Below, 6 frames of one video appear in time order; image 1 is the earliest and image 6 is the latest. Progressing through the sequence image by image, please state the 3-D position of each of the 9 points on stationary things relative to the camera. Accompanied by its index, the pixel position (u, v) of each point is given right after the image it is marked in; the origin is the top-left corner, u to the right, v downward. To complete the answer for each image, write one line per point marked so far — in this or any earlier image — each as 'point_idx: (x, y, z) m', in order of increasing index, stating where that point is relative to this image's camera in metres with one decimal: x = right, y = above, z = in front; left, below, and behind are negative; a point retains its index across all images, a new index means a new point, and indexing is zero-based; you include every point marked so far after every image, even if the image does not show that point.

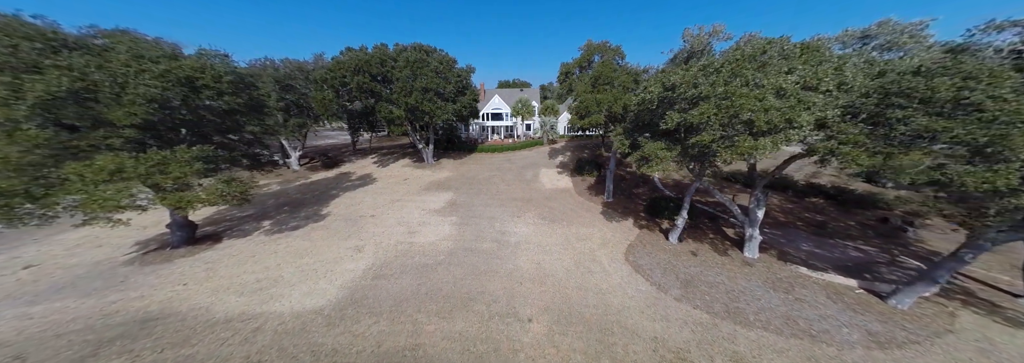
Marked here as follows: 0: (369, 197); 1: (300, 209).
0: (-11.8, -1.4, +18.9) m
1: (-15.2, -2.1, +16.4) m
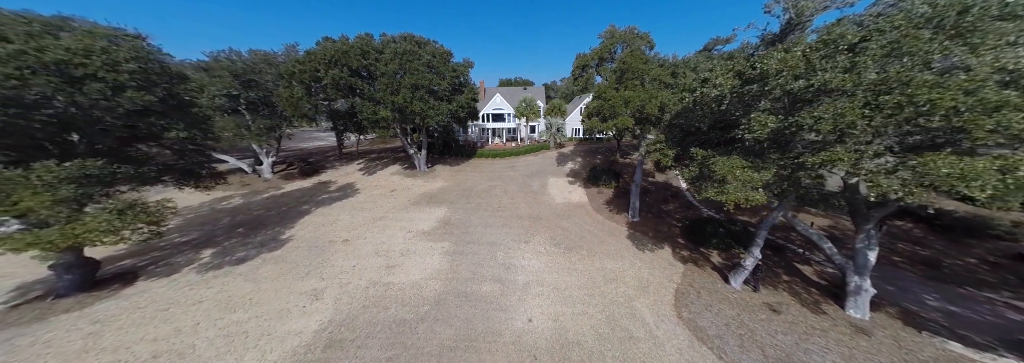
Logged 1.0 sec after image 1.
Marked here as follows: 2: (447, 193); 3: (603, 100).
0: (-11.5, -2.3, +15.8) m
1: (-14.9, -3.0, +13.3) m
2: (-5.6, -1.0, +19.6) m
3: (+5.3, +4.8, +13.7) m
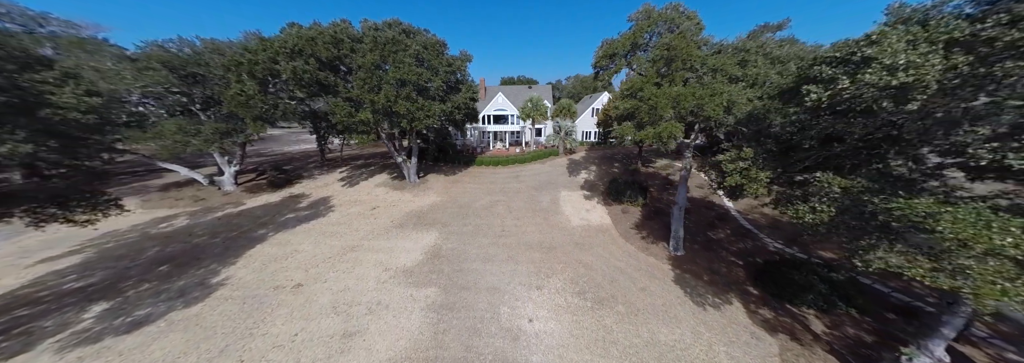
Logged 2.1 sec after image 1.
0: (-11.1, -3.4, +12.6) m
1: (-14.5, -4.0, +10.1) m
2: (-5.2, -2.1, +16.3) m
3: (+5.7, +3.8, +10.4) m
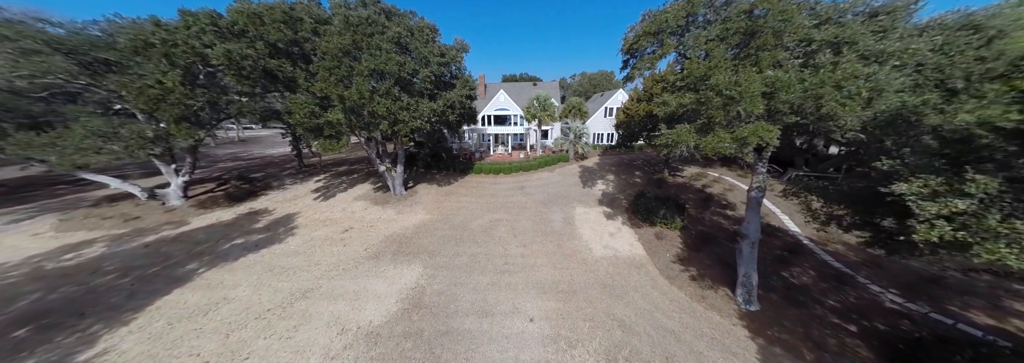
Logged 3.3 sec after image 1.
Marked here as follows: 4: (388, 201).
0: (-10.9, -4.2, +9.4) m
1: (-14.2, -4.9, +6.9) m
2: (-5.0, -3.0, +13.2) m
3: (+6.0, +2.8, +7.2) m
4: (-9.1, -1.4, +16.6) m
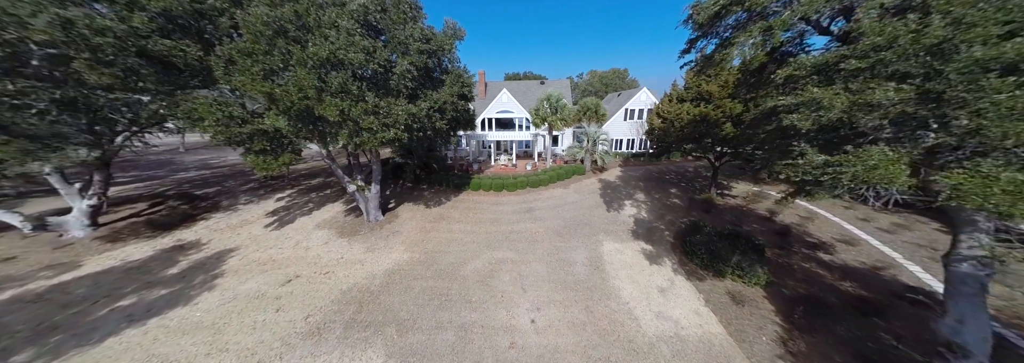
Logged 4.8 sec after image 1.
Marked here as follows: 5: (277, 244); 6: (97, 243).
0: (-10.6, -5.5, +5.7) m
1: (-14.0, -6.1, +3.2) m
2: (-4.6, -4.3, +9.4) m
3: (+6.3, +1.6, +3.4) m
4: (-8.7, -2.8, +12.9) m
5: (-12.2, -3.2, +11.8) m
6: (-20.9, -3.1, +11.5) m
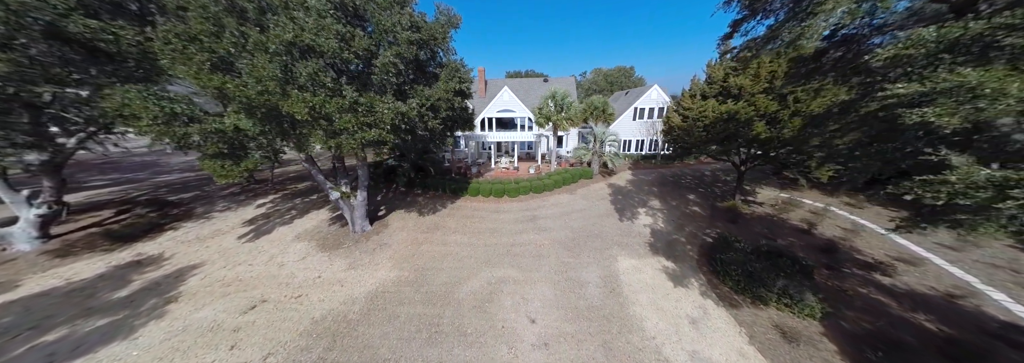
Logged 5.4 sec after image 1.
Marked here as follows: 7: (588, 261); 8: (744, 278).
0: (-10.5, -5.8, +4.3) m
1: (-13.9, -6.4, +1.8) m
2: (-4.5, -4.7, +8.0) m
3: (+6.3, +1.2, +1.9) m
4: (-8.6, -3.1, +11.5) m
5: (-12.1, -3.6, +10.4) m
6: (-20.8, -3.4, +10.2) m
7: (+3.5, -3.6, +10.5) m
8: (+8.3, -3.5, +8.0) m
